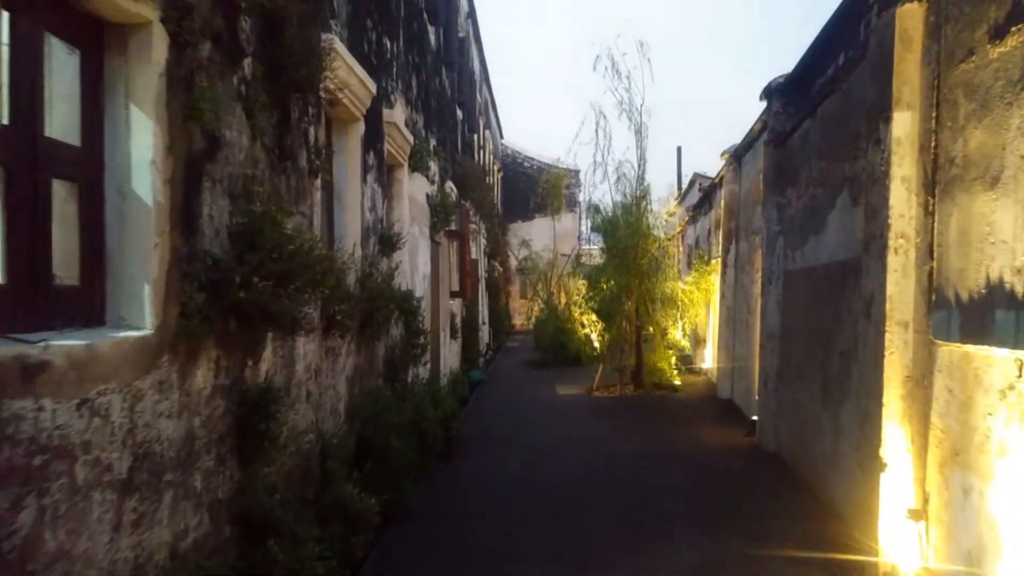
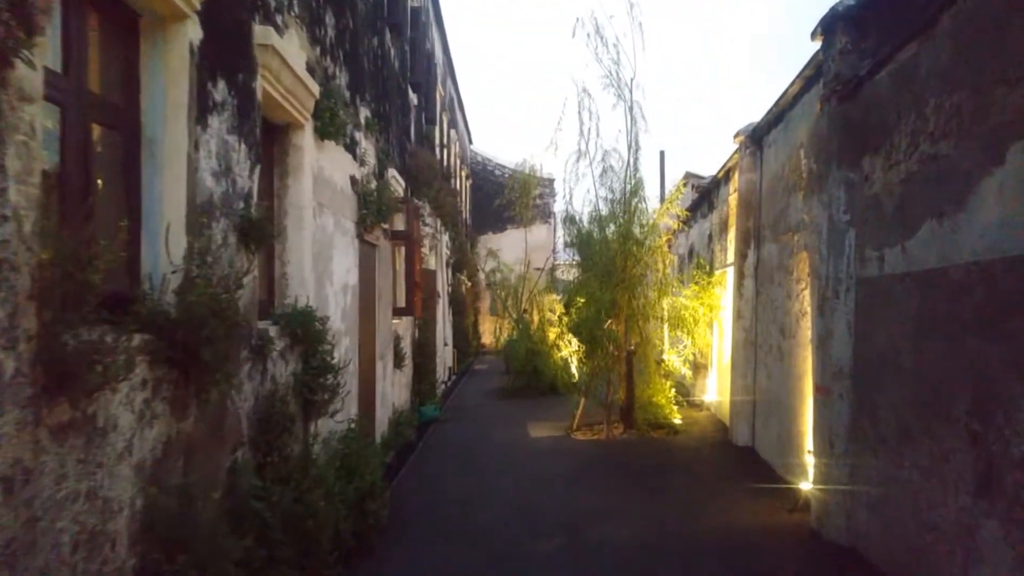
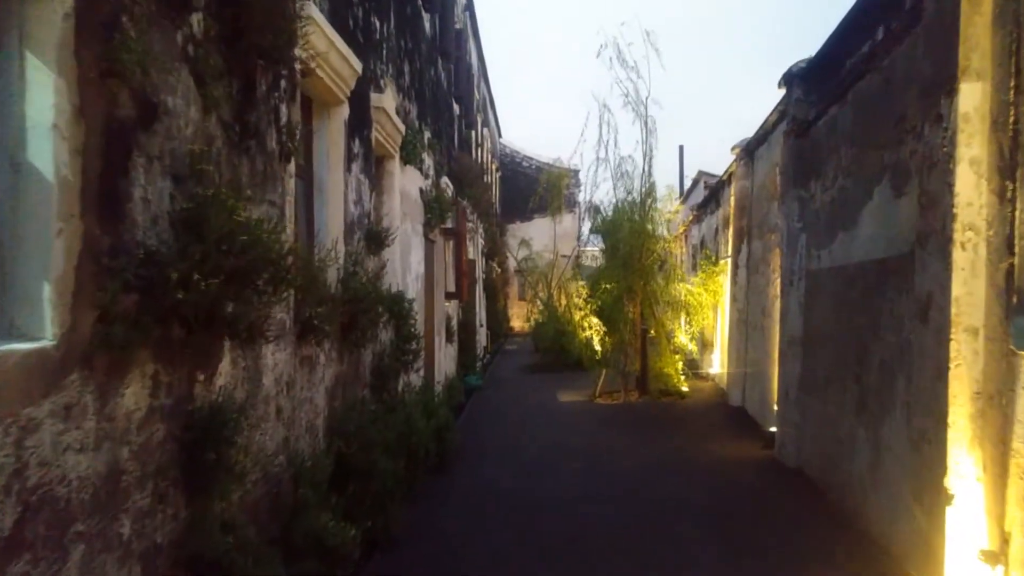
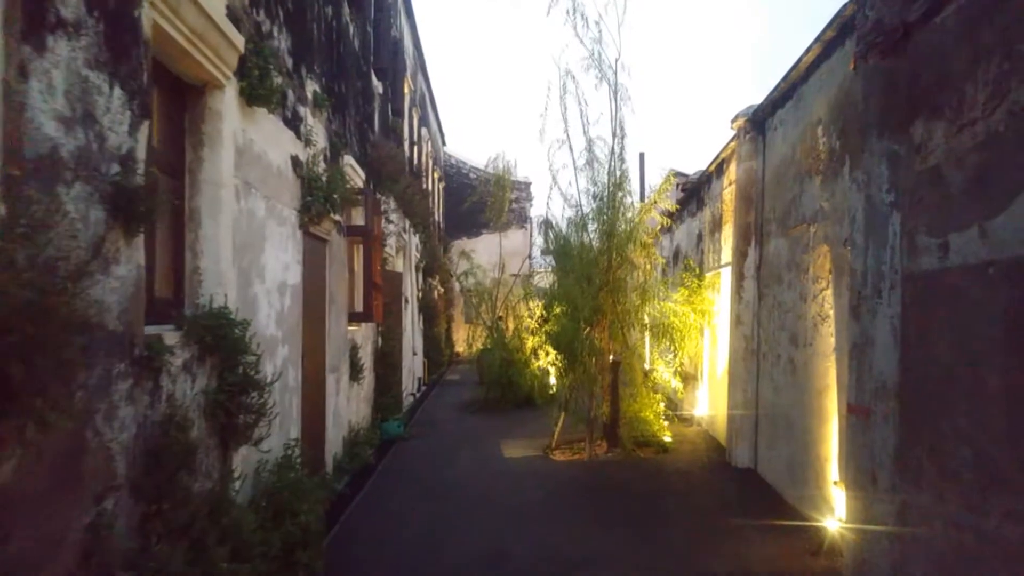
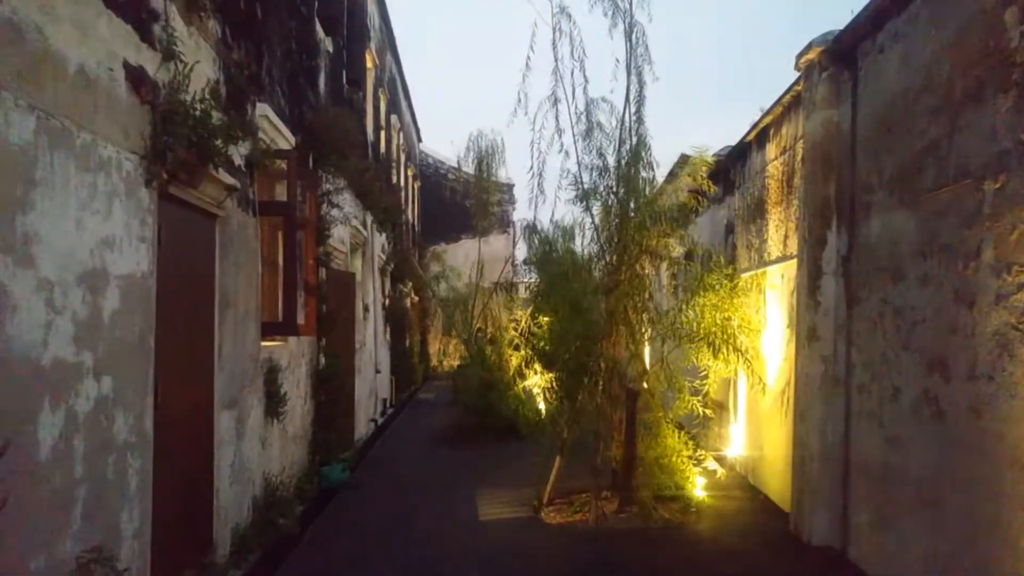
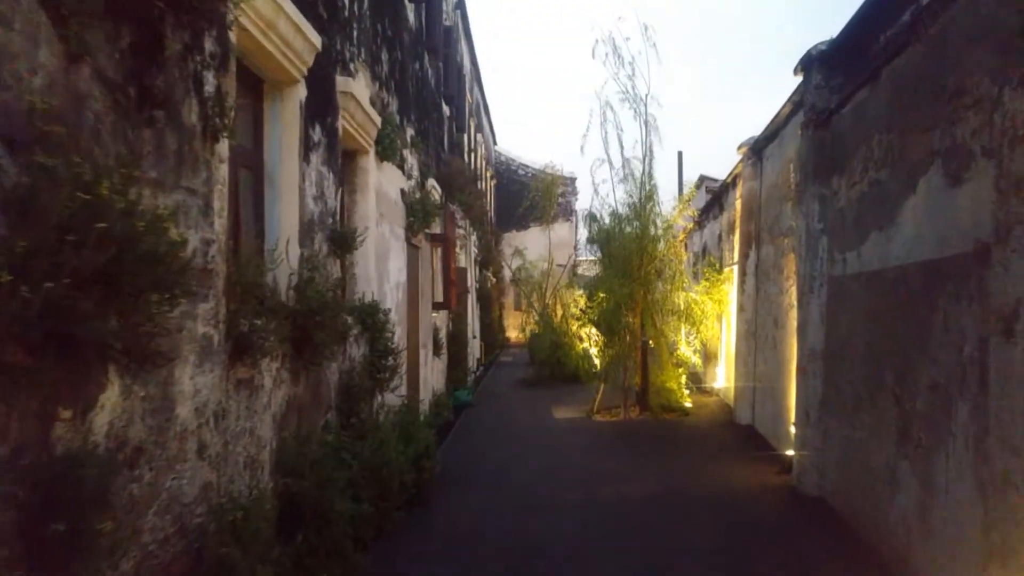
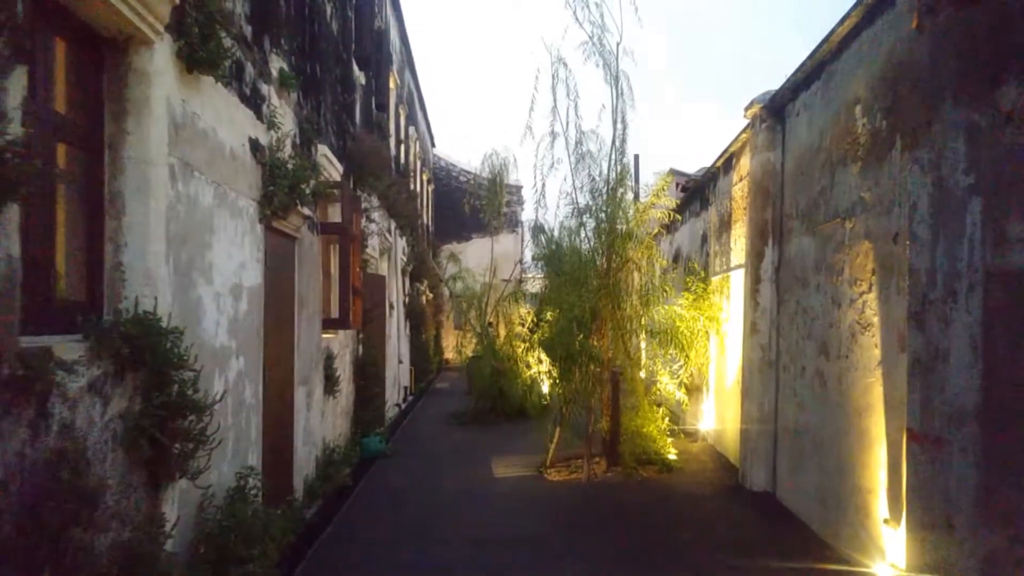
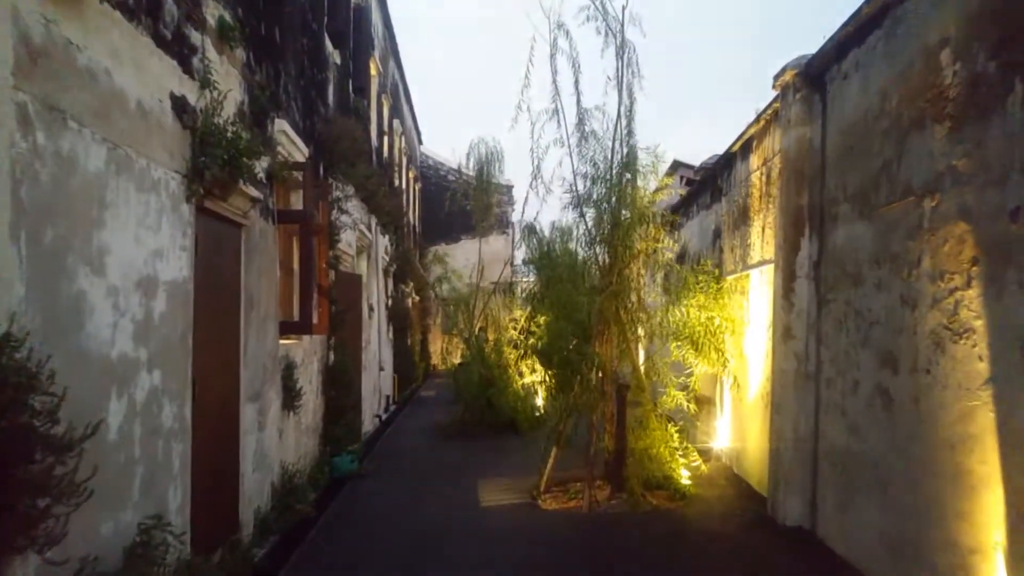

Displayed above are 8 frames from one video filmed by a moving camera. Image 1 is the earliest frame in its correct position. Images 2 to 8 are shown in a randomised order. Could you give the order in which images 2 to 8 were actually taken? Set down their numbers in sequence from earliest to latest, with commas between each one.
3, 6, 2, 4, 7, 8, 5
